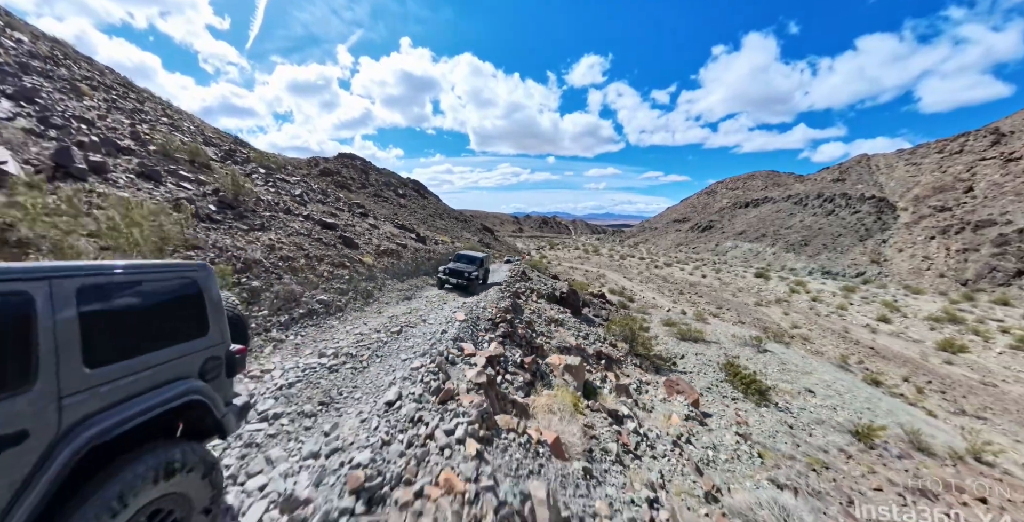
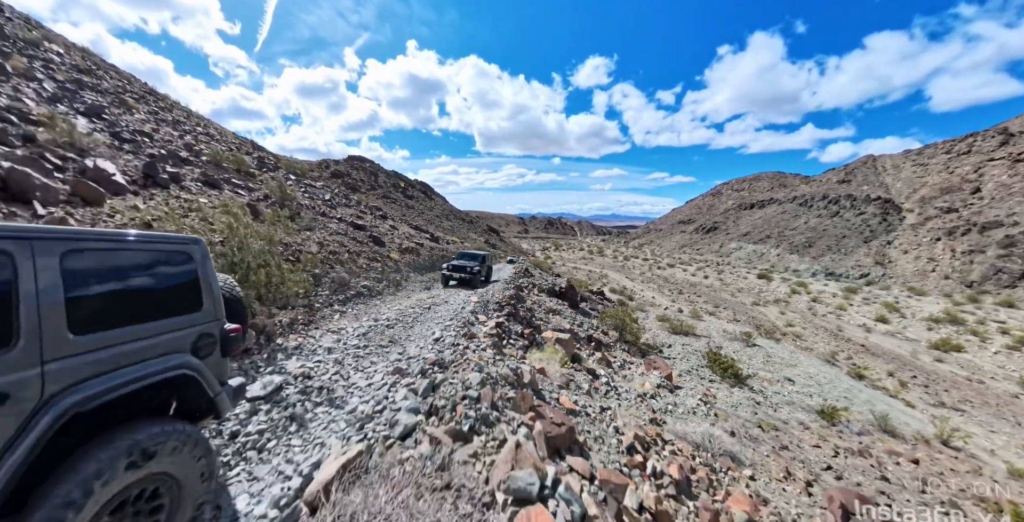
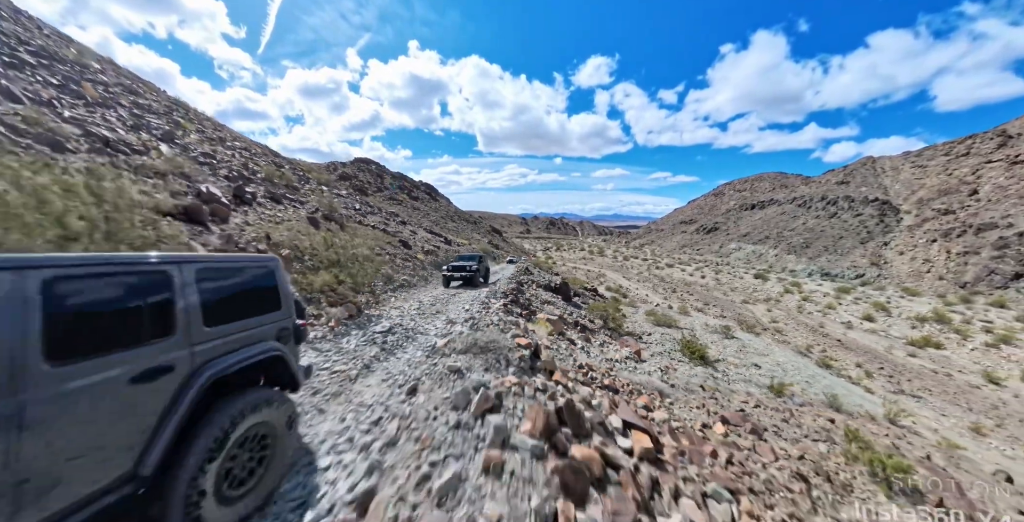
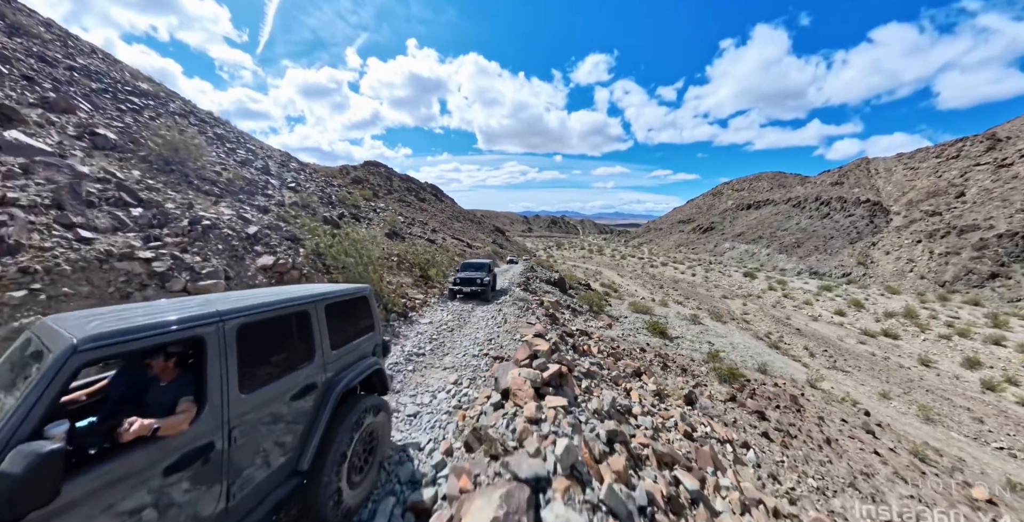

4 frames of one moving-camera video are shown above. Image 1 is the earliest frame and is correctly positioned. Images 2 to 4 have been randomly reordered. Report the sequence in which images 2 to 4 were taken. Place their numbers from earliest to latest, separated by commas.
2, 3, 4
